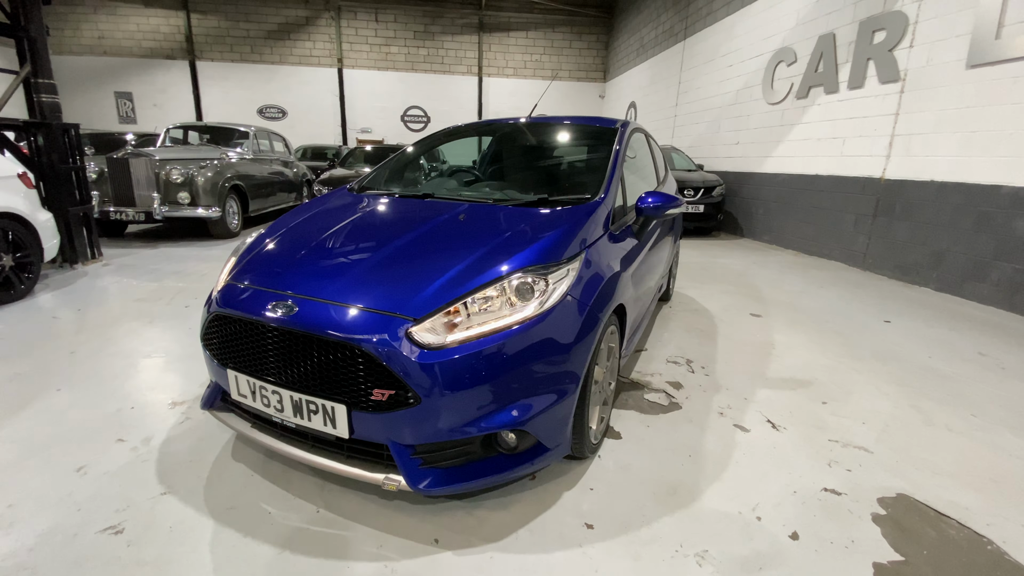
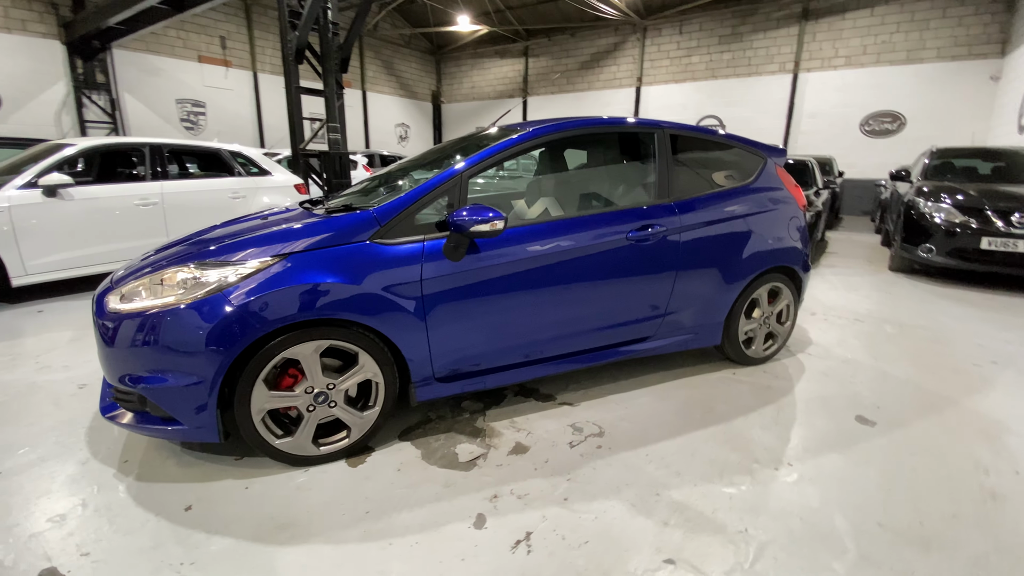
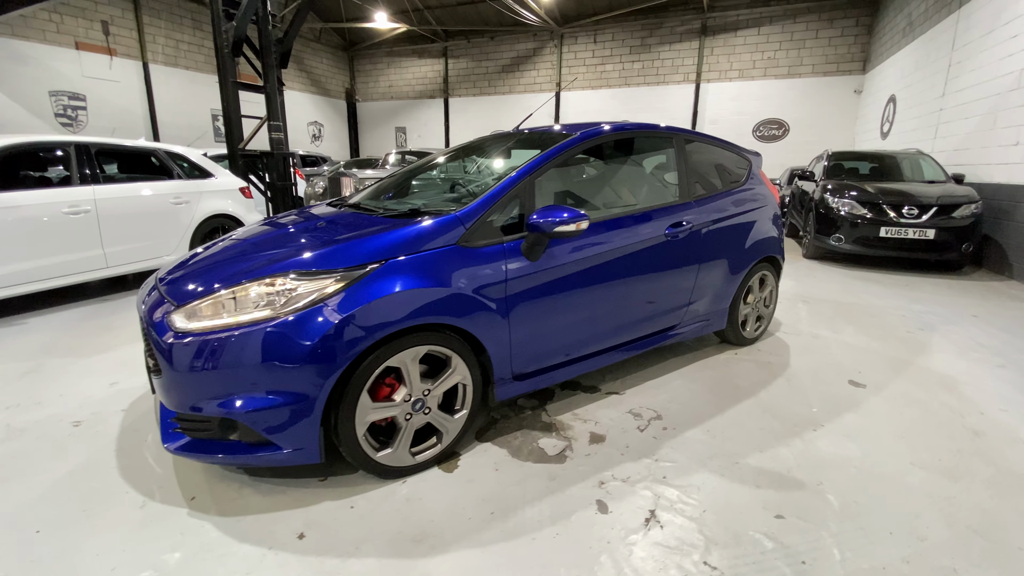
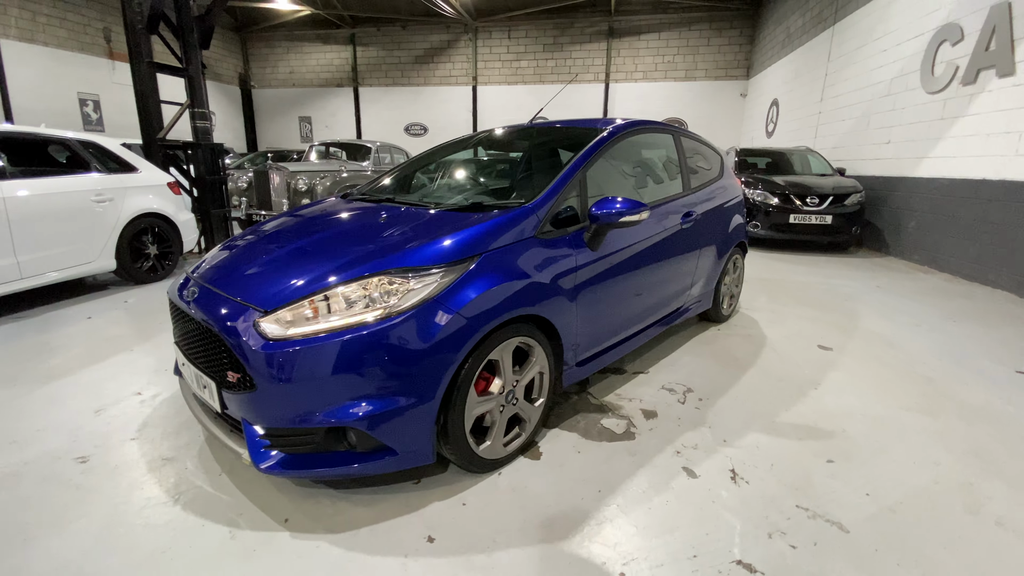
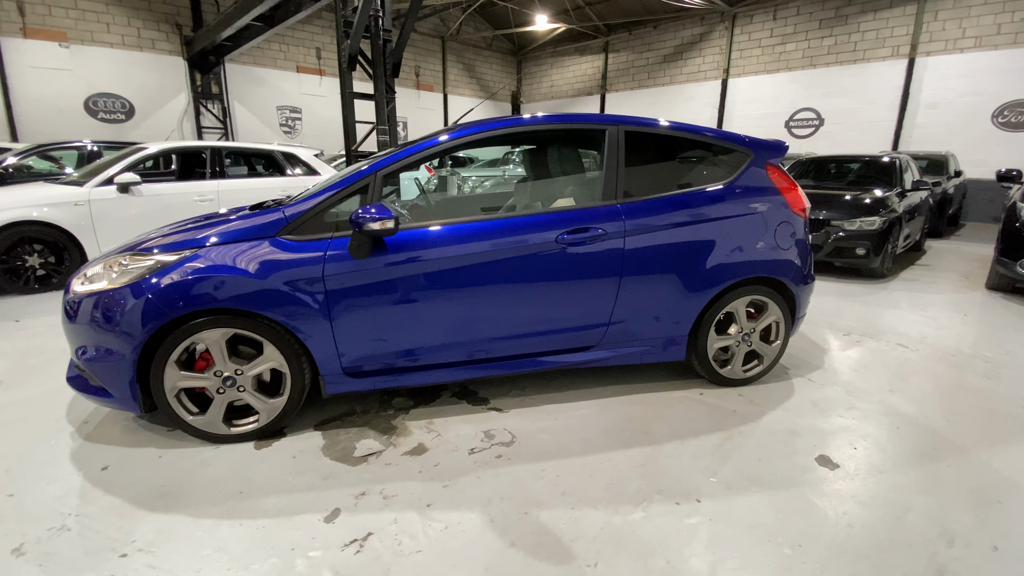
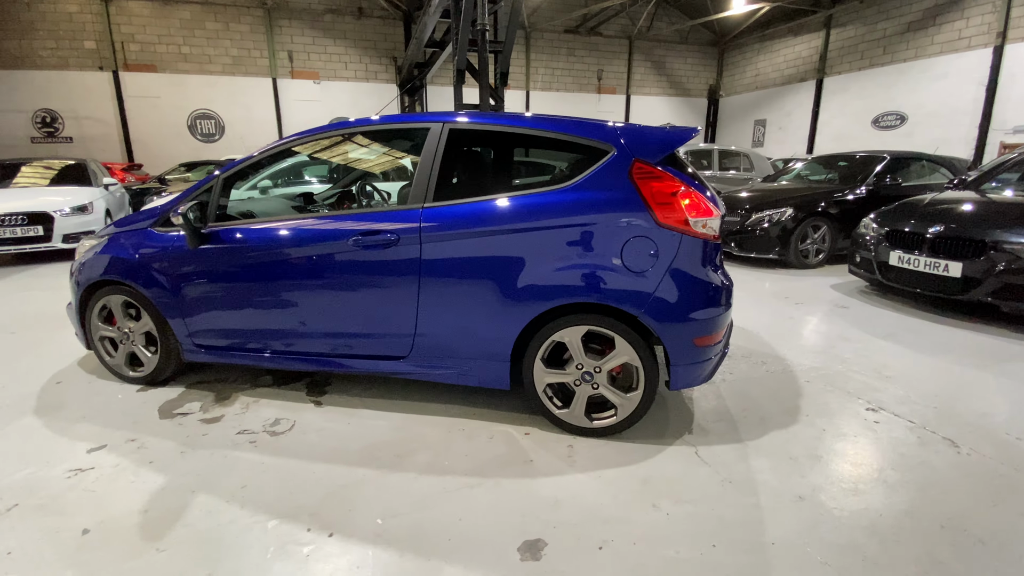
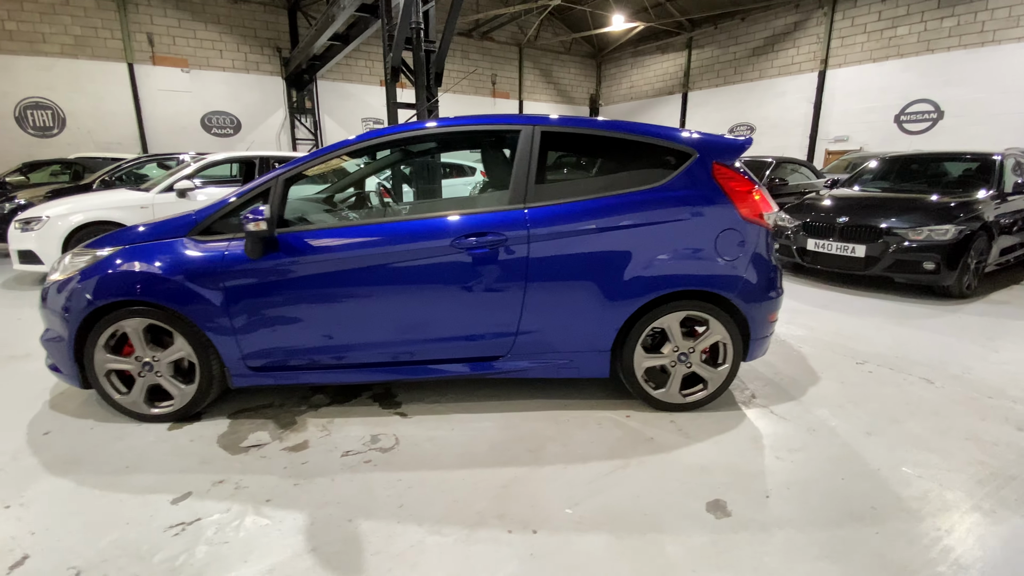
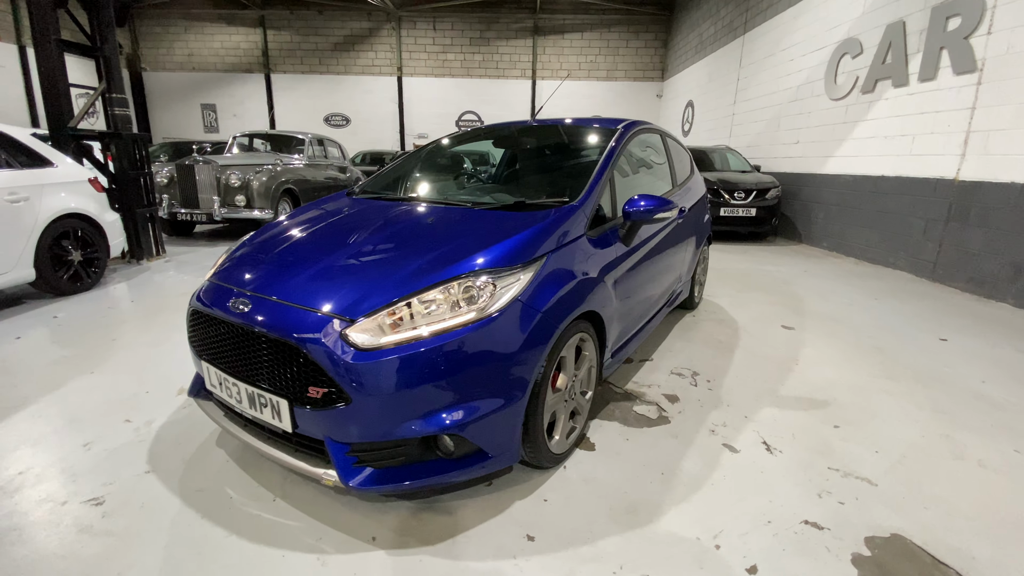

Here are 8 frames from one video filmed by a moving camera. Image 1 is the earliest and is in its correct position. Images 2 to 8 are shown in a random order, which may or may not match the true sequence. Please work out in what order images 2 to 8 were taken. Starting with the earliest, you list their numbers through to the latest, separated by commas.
8, 4, 3, 2, 5, 7, 6
